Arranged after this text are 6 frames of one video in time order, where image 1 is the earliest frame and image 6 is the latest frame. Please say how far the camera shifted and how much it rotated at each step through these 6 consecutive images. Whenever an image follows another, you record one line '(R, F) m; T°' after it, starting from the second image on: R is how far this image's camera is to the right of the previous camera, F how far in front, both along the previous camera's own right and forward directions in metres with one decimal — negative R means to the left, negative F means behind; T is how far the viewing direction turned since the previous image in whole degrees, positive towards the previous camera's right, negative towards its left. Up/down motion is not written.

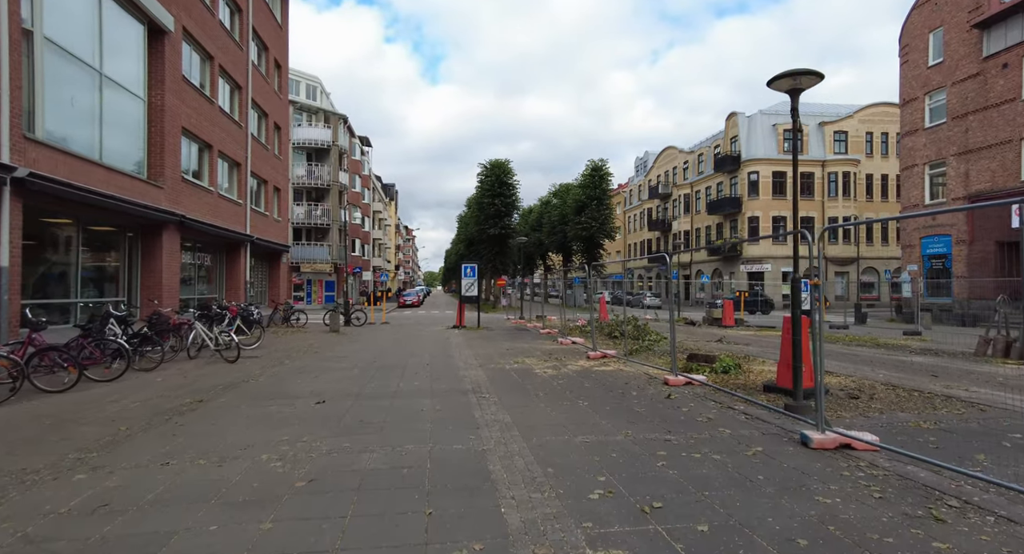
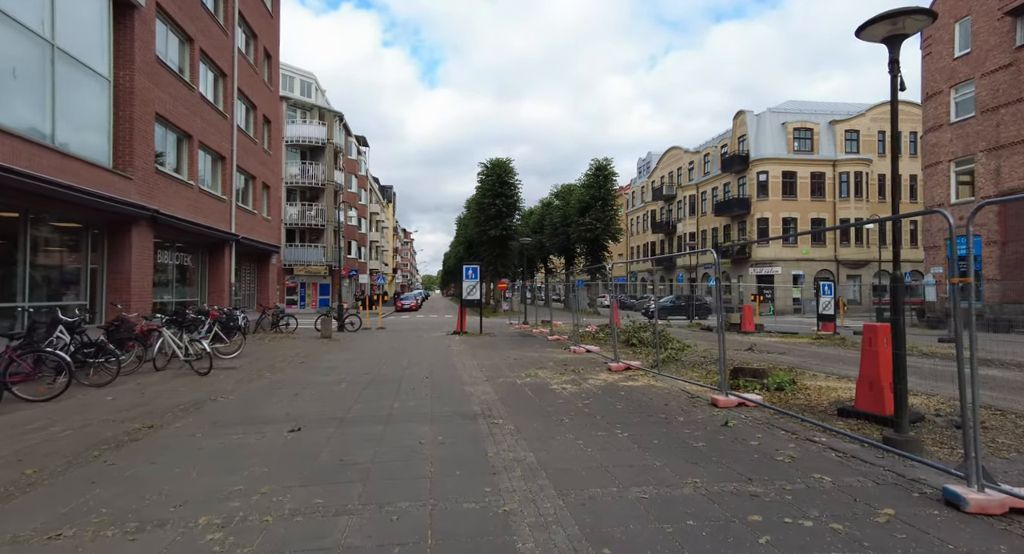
(-0.2, +1.2) m; 0°
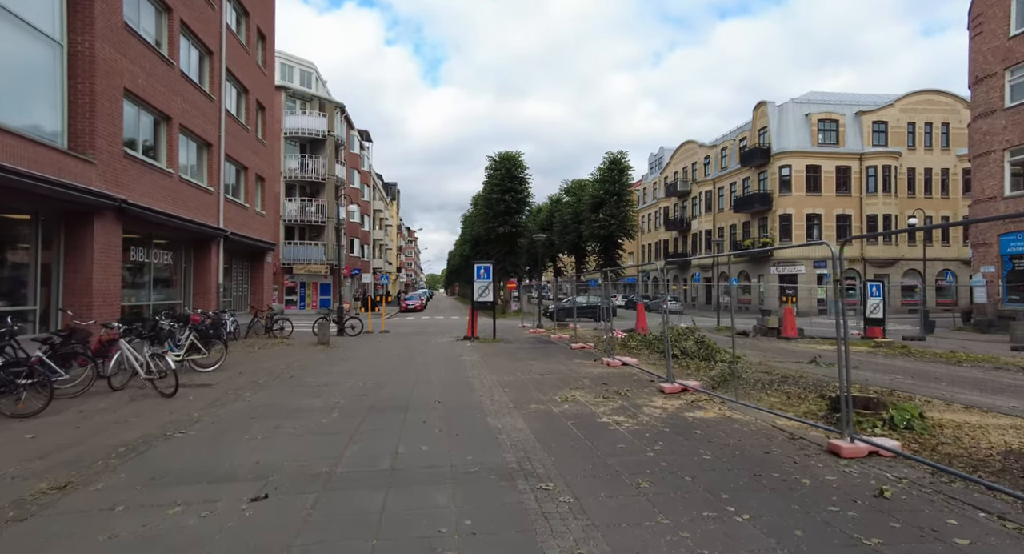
(-0.4, +1.6) m; 0°
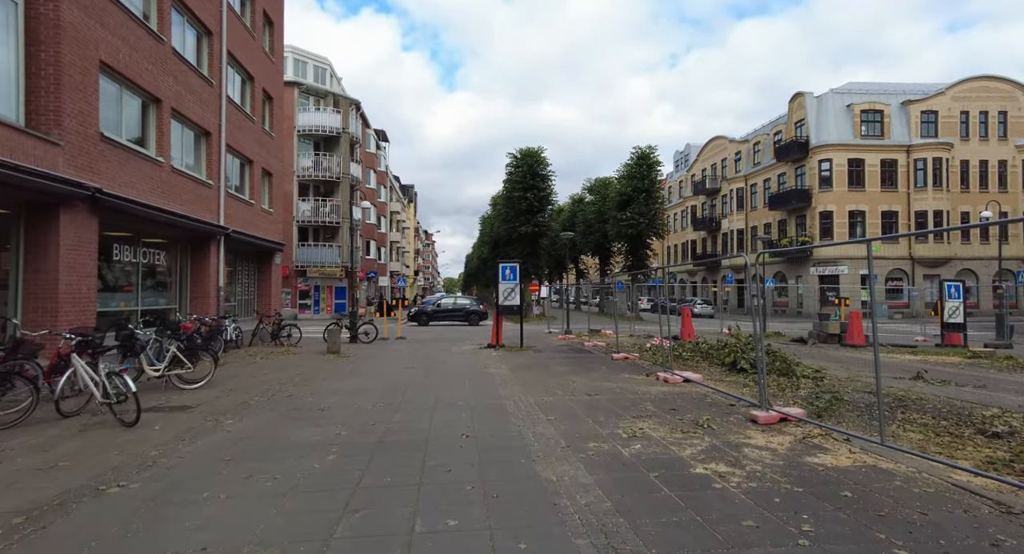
(-0.4, +1.6) m; -2°
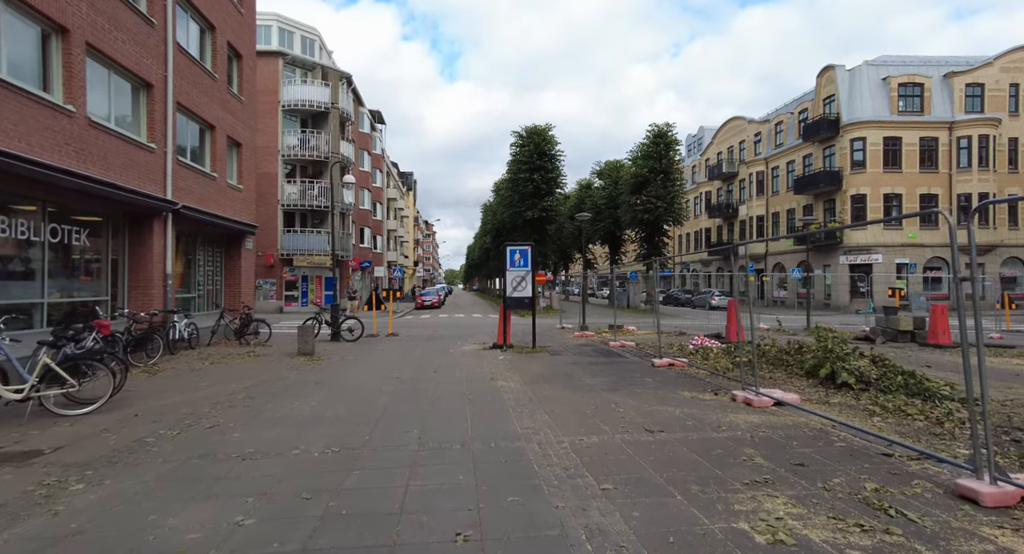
(-0.2, +2.5) m; 0°
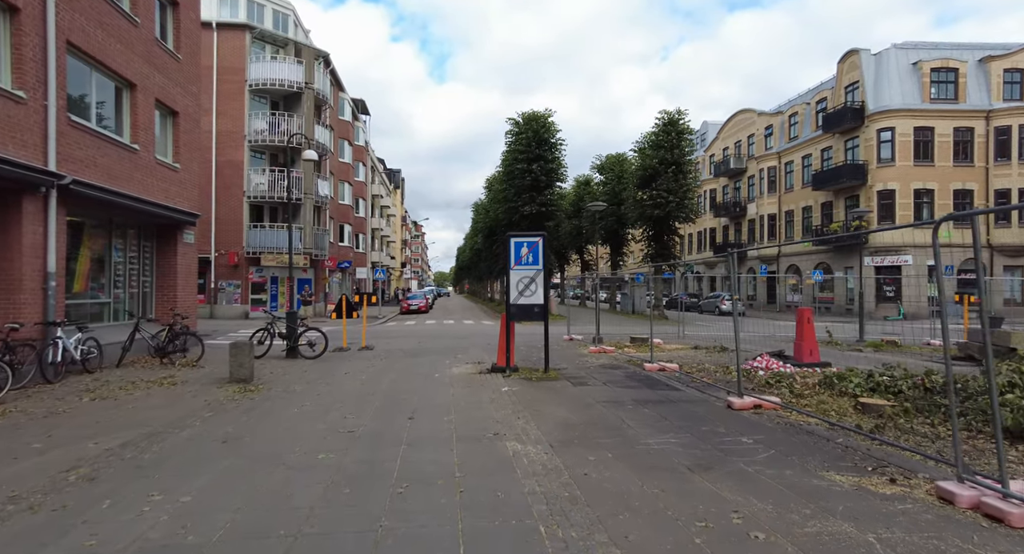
(-0.3, +3.0) m; +1°
